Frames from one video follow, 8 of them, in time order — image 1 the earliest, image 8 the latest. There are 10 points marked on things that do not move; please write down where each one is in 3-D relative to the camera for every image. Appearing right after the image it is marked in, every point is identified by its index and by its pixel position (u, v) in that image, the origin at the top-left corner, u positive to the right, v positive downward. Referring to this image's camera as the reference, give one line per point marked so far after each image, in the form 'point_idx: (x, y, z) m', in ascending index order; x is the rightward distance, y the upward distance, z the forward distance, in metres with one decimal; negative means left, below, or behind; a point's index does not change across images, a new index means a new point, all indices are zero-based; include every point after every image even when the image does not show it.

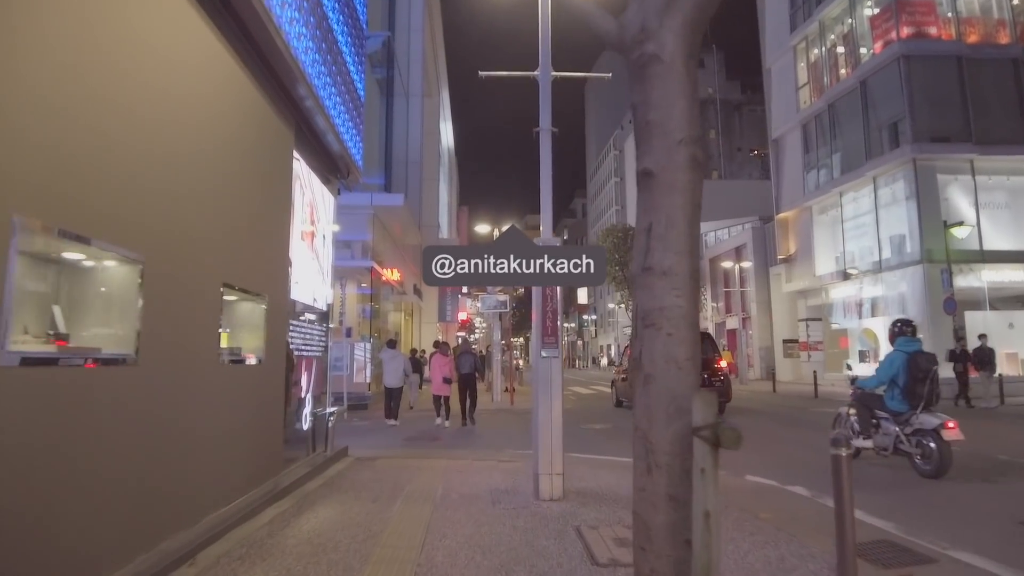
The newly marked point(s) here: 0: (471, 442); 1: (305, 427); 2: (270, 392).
0: (-0.7, -2.7, +12.1) m
1: (-2.6, -1.8, +8.7) m
2: (-2.6, -1.1, +7.4) m
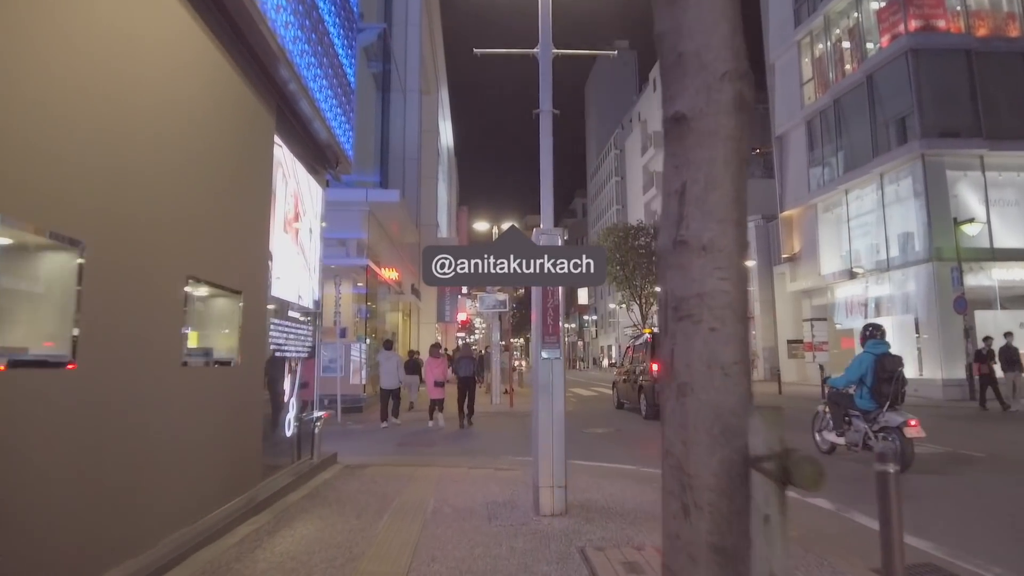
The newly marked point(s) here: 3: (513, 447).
0: (-0.7, -2.7, +11.5) m
1: (-2.6, -1.7, +8.1) m
2: (-2.6, -1.1, +6.8) m
3: (0.0, -2.7, +11.6) m
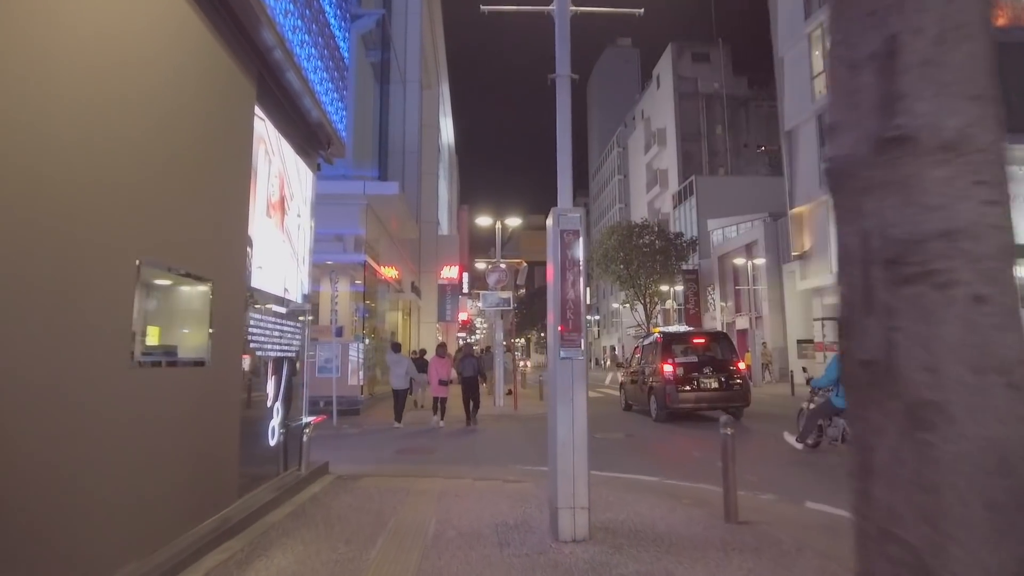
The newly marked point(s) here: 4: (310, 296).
0: (-0.6, -2.6, +10.7) m
1: (-2.5, -1.6, +7.3) m
2: (-2.5, -1.0, +6.0) m
3: (+0.1, -2.6, +10.7) m
4: (-2.5, -0.1, +8.7) m
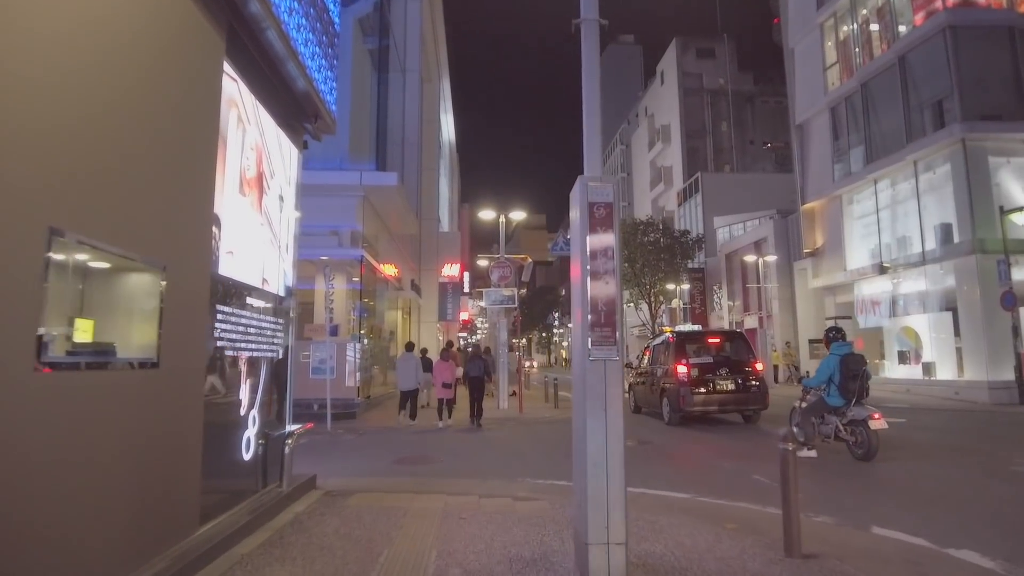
0: (-0.5, -2.5, +9.7) m
1: (-2.4, -1.5, +6.3) m
2: (-2.4, -0.9, +5.0) m
3: (+0.2, -2.5, +9.8) m
4: (-2.4, 0.0, +7.7) m
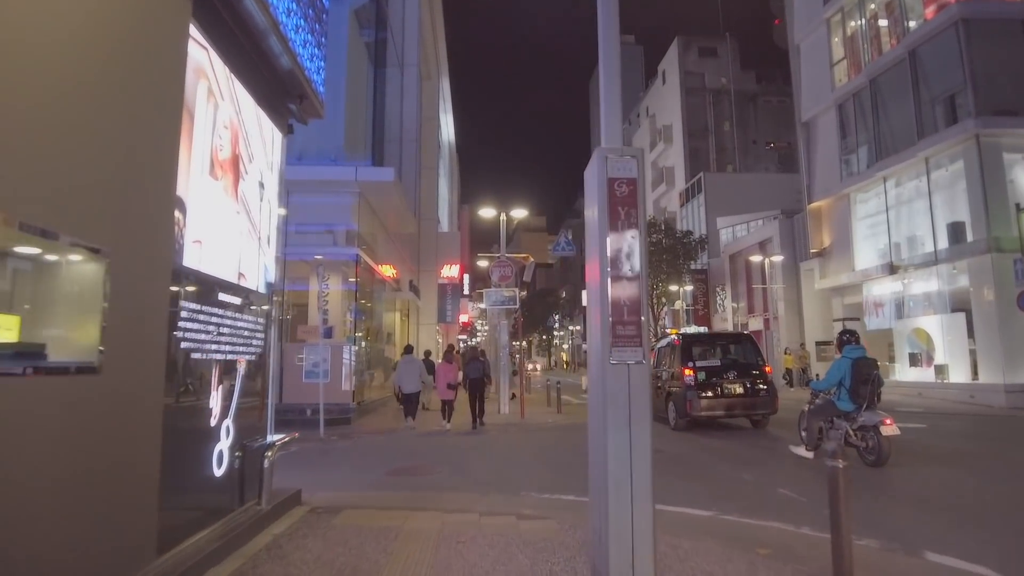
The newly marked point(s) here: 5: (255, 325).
0: (-0.5, -2.4, +9.0) m
1: (-2.4, -1.5, +5.7) m
2: (-2.3, -0.8, +4.4) m
3: (+0.2, -2.5, +9.1) m
4: (-2.4, 0.0, +7.0) m
5: (-2.4, -0.3, +6.3) m
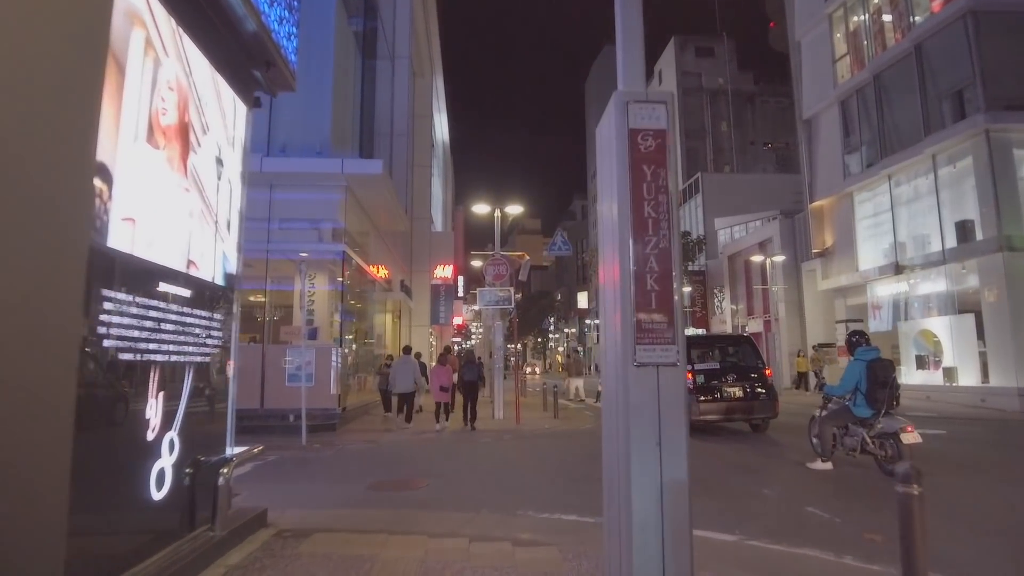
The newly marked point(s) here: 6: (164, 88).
0: (-0.5, -2.4, +8.2) m
1: (-2.4, -1.4, +4.8) m
2: (-2.4, -0.8, +3.5) m
3: (+0.2, -2.4, +8.3) m
4: (-2.4, +0.1, +6.2) m
5: (-2.4, -0.3, +5.5) m
6: (-2.4, +1.4, +4.7) m
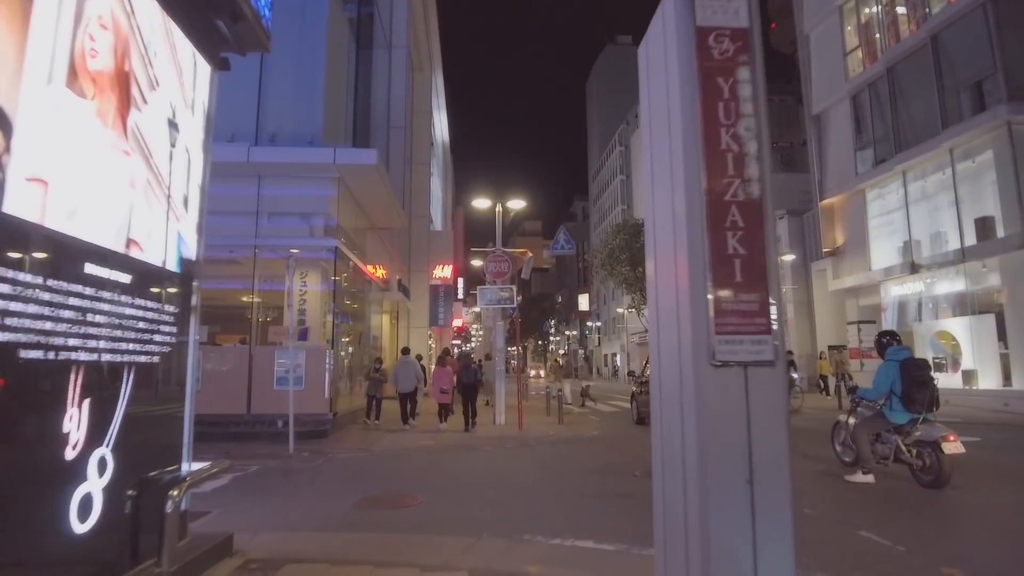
0: (-0.5, -2.3, +7.3) m
1: (-2.4, -1.3, +3.9) m
2: (-2.3, -0.7, +2.6) m
3: (+0.2, -2.3, +7.4) m
4: (-2.4, +0.2, +5.3) m
5: (-2.4, -0.2, +4.6) m
6: (-2.3, +1.5, +3.8) m
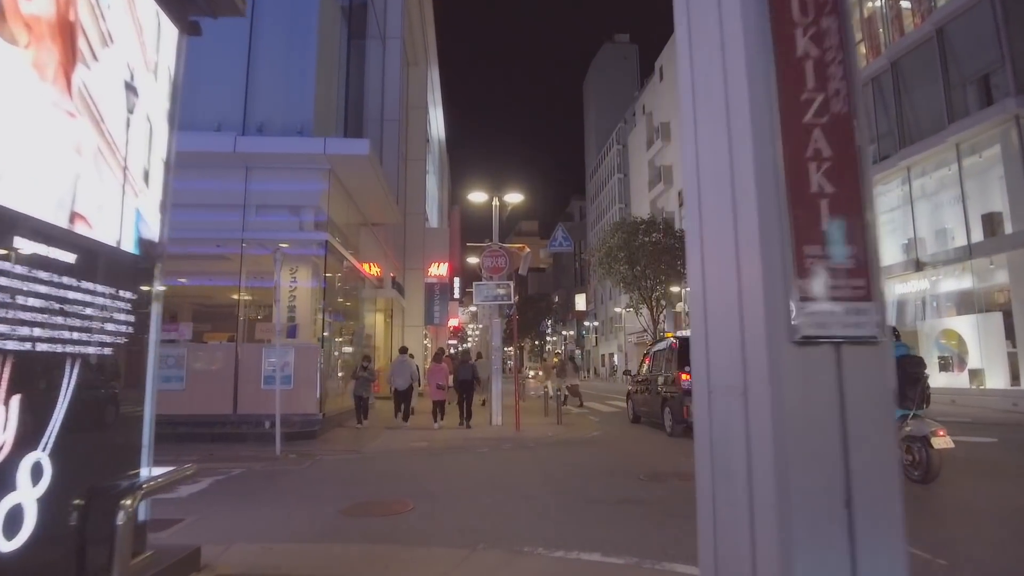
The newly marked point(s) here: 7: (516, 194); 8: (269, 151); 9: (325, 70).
0: (-0.5, -2.2, +6.7) m
1: (-2.4, -1.2, +3.4) m
2: (-2.3, -0.5, +2.1) m
3: (+0.2, -2.2, +6.8) m
4: (-2.4, +0.3, +4.7) m
5: (-2.4, -0.1, +4.1) m
6: (-2.3, +1.6, +3.3) m
7: (+0.1, +2.5, +18.2) m
8: (-4.9, +2.8, +14.0) m
9: (-4.3, +5.0, +15.6) m
